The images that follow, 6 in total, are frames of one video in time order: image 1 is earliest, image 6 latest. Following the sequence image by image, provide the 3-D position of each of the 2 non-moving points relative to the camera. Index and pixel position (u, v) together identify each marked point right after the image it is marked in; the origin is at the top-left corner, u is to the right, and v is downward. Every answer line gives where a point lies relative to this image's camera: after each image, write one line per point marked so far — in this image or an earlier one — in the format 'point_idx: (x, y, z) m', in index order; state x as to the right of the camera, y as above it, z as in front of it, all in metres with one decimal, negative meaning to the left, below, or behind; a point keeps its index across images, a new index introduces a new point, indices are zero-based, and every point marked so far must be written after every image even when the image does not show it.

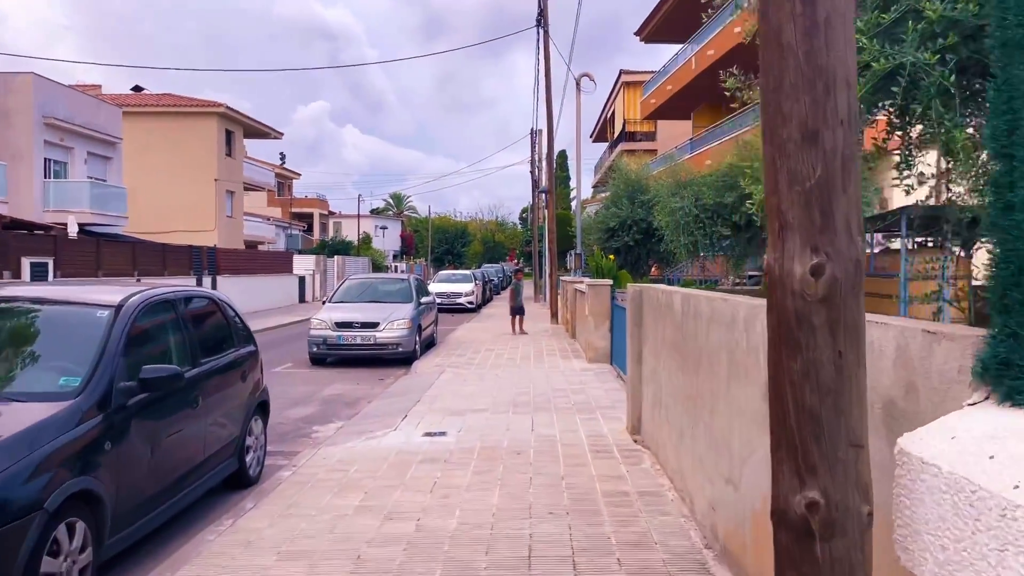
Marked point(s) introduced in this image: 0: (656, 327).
0: (+1.2, -0.3, +7.0) m
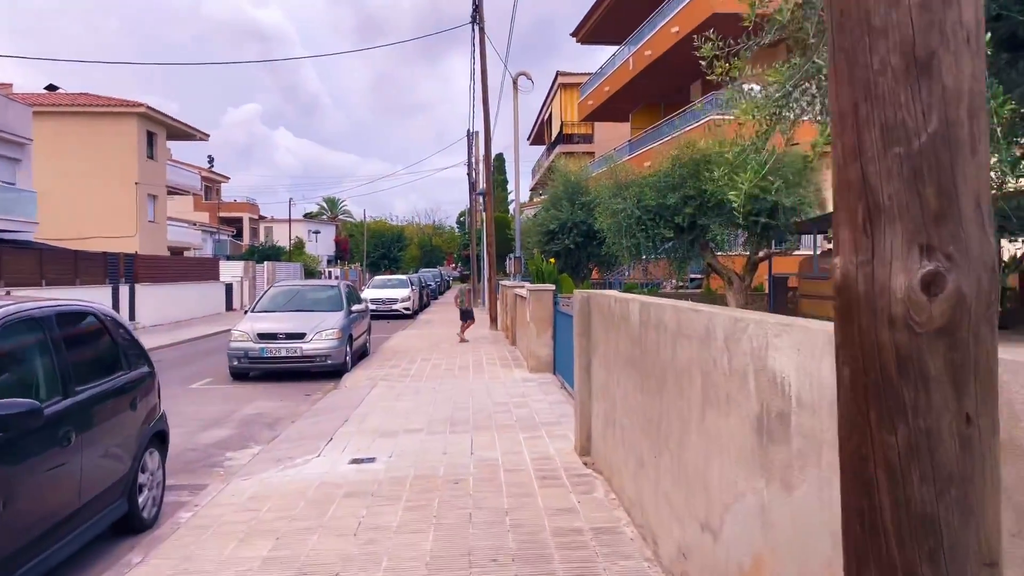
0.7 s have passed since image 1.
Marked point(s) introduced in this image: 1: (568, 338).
0: (+0.7, -0.4, +6.3) m
1: (+0.8, -0.7, +11.6) m
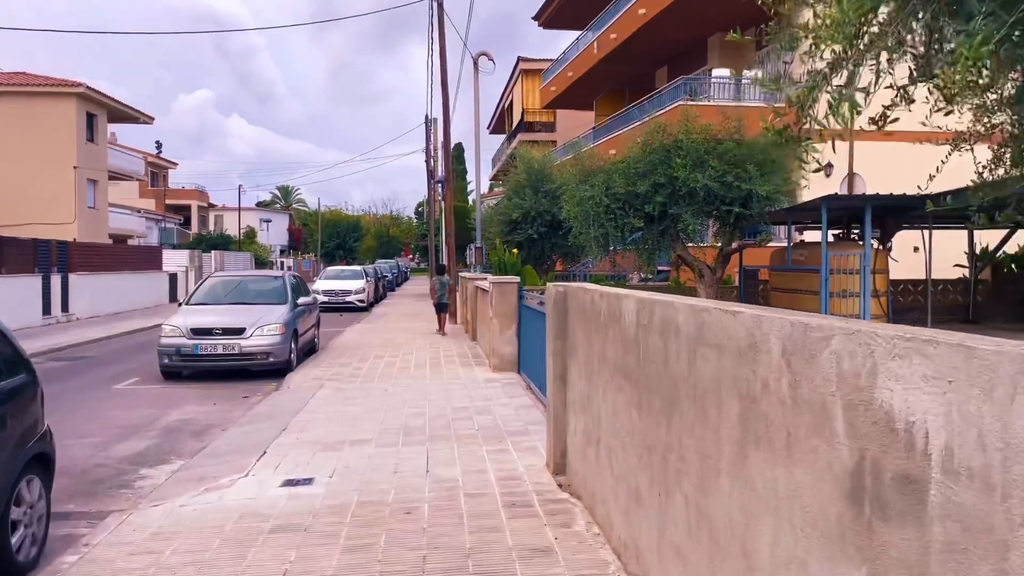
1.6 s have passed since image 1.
0: (+0.5, -0.3, +5.3) m
1: (+0.3, -0.6, +10.6) m
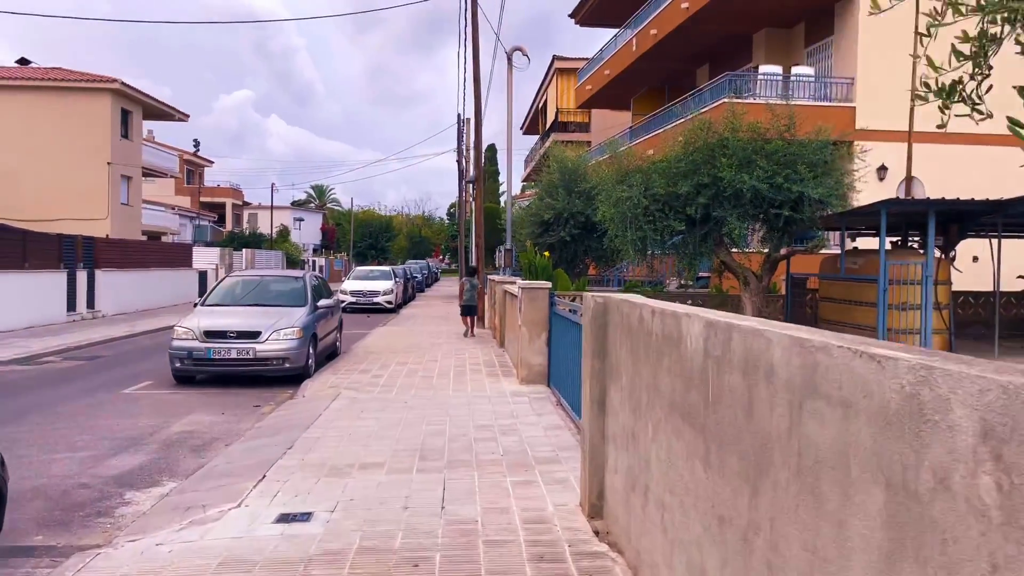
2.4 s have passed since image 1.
0: (+0.7, -0.4, +4.4) m
1: (+0.7, -0.7, +9.7) m
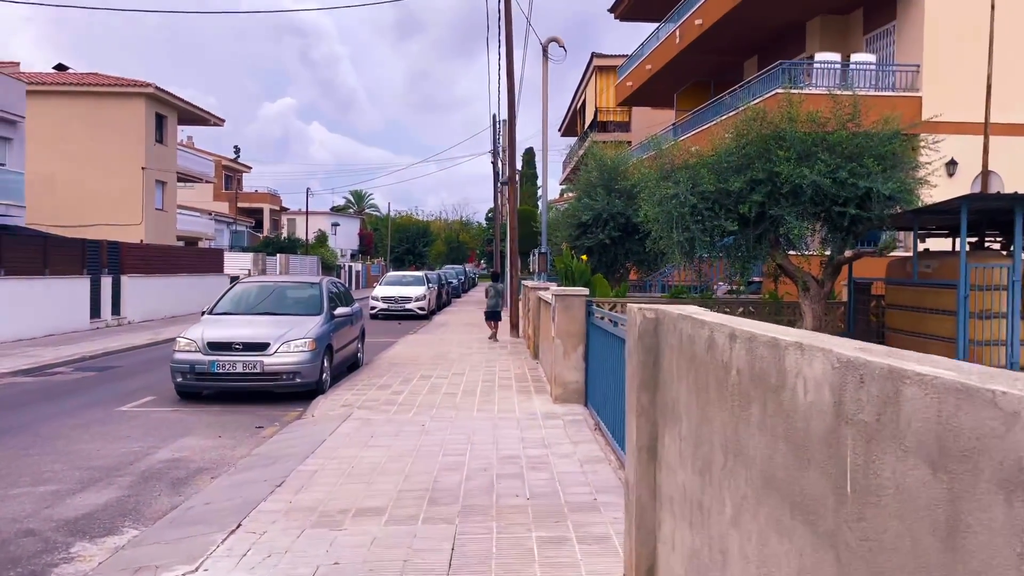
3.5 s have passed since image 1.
0: (+0.7, -0.4, +3.1) m
1: (+1.0, -0.8, +8.4) m
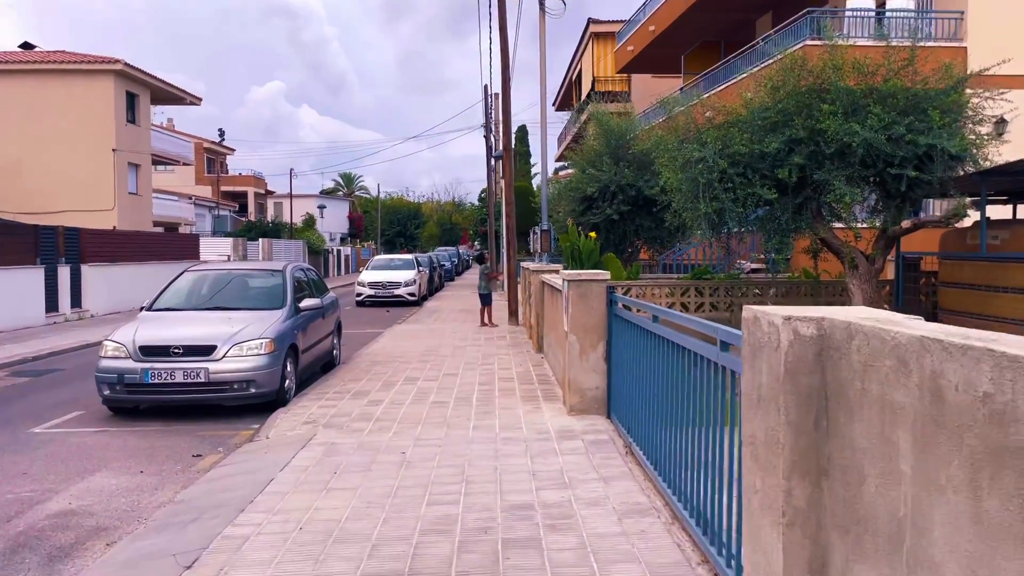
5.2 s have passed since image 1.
0: (+0.8, -0.4, +1.1) m
1: (+1.0, -0.6, +6.4) m
